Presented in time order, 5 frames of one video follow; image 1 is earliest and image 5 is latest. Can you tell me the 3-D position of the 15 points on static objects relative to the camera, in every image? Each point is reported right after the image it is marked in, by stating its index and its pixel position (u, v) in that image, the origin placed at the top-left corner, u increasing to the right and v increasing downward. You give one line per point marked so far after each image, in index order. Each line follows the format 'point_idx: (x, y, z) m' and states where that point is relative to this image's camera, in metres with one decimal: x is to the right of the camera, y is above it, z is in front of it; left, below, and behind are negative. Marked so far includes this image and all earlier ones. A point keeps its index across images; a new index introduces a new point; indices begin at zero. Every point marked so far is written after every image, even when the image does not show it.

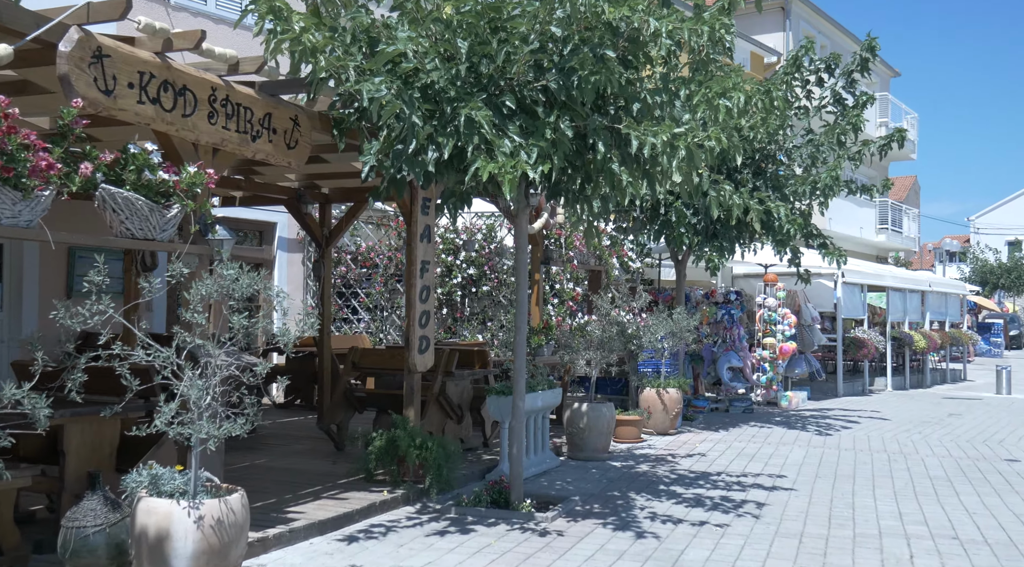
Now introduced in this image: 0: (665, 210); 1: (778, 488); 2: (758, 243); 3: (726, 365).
0: (+2.0, +1.0, +13.6) m
1: (+2.4, -1.8, +9.4) m
2: (+3.5, +0.6, +15.2) m
3: (+3.3, -1.3, +16.3) m
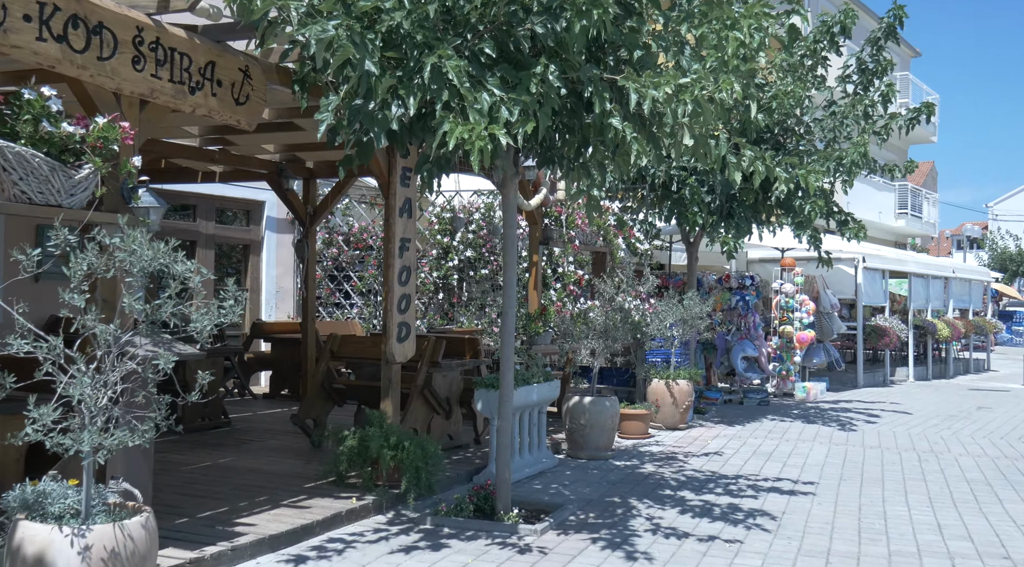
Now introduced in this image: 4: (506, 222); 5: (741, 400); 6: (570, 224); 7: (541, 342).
0: (+2.0, +1.2, +12.6) m
1: (+2.3, -1.7, +8.4) m
2: (+3.5, +0.8, +14.2) m
3: (+3.3, -1.1, +15.3) m
4: (0.0, +0.4, +7.3) m
5: (+3.4, -1.7, +15.7) m
6: (+0.6, +0.7, +11.7) m
7: (+0.3, -0.6, +10.6) m
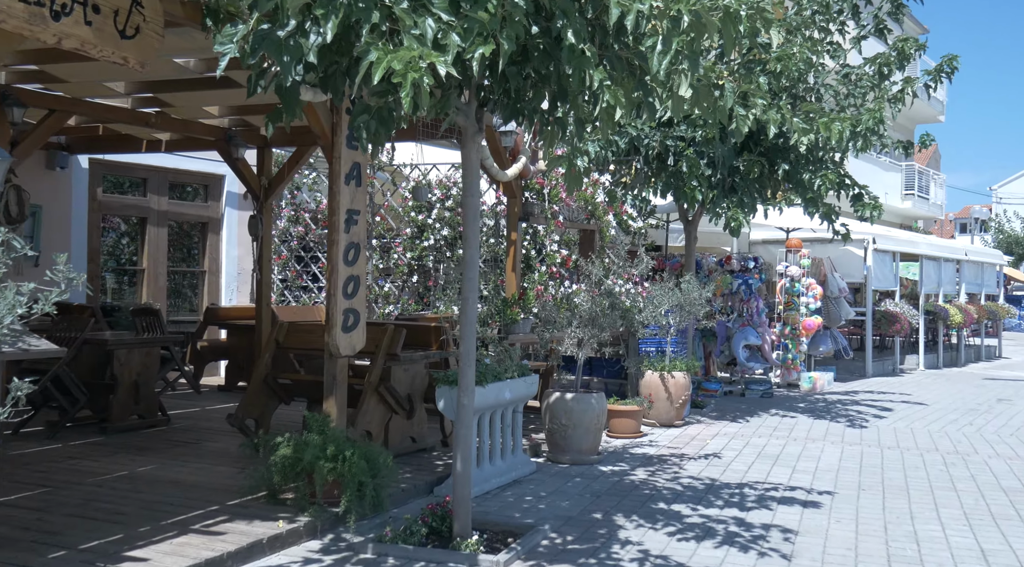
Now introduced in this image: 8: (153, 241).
0: (+1.7, +1.3, +11.4) m
1: (+2.1, -1.5, +7.3) m
2: (+3.3, +1.0, +12.9) m
3: (+3.1, -0.8, +14.2) m
4: (-0.3, +0.6, +6.1) m
5: (+3.2, -1.5, +14.6) m
6: (+0.4, +0.9, +10.5) m
7: (+0.1, -0.4, +9.4) m
8: (-4.4, +0.5, +12.9) m
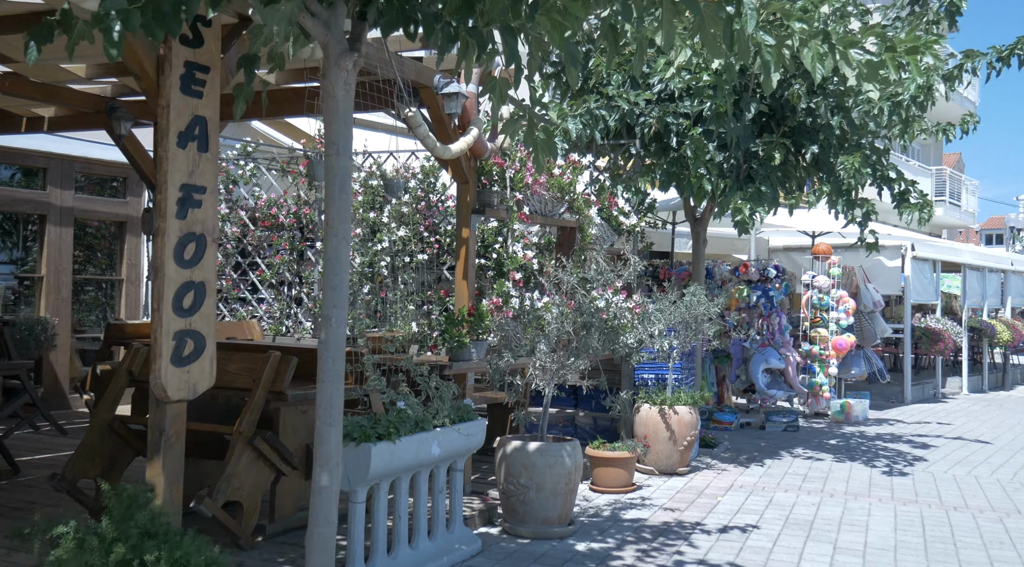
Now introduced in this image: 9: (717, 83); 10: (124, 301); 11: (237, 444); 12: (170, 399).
0: (+1.4, +1.2, +9.1) m
1: (+1.7, -1.6, +5.0) m
2: (+3.0, +0.9, +10.7) m
3: (+2.8, -0.9, +11.9) m
4: (-0.7, +0.5, +3.9) m
5: (+2.9, -1.6, +12.3) m
6: (+0.1, +0.8, +8.3) m
7: (-0.3, -0.5, +7.2) m
8: (-4.6, +0.4, +10.7) m
9: (+1.7, +1.6, +8.5) m
10: (-4.2, -0.2, +11.5) m
11: (-1.4, -0.8, +5.4) m
12: (-1.5, -0.5, +4.7) m
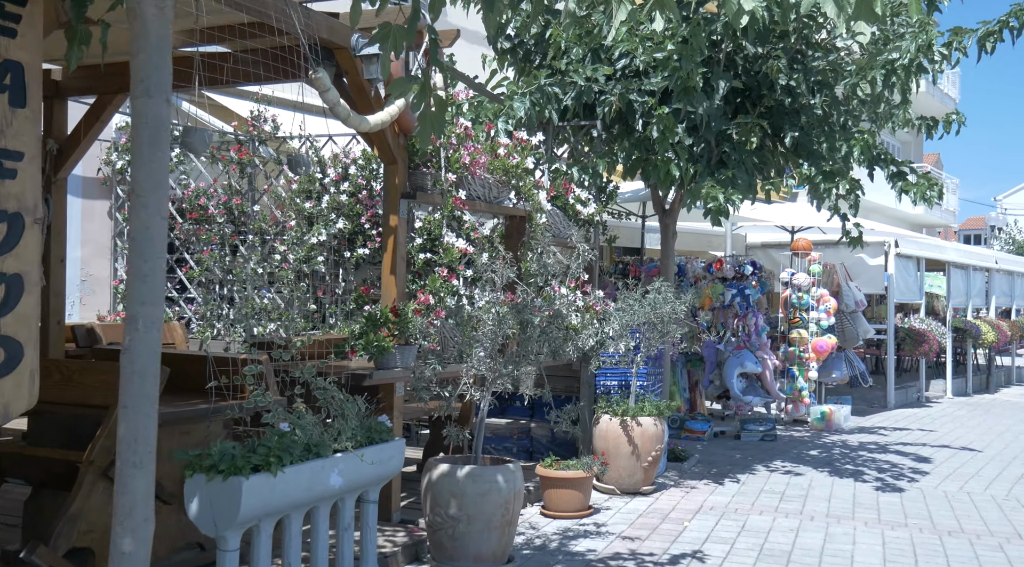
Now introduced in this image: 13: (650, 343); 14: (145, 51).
0: (+1.0, +1.3, +8.2) m
1: (+1.3, -1.6, +4.0) m
2: (+2.5, +0.9, +9.8) m
3: (+2.3, -0.9, +10.9) m
4: (-1.0, +0.5, +2.9) m
5: (+2.4, -1.6, +11.3) m
6: (-0.3, +0.8, +7.3) m
7: (-0.6, -0.5, +6.2) m
8: (-5.1, +0.4, +9.6) m
9: (+1.2, +1.6, +7.6) m
10: (-4.7, -0.2, +10.4) m
11: (-1.8, -0.8, +4.4) m
12: (-1.8, -0.5, +3.6) m
13: (+1.0, -0.5, +7.9) m
14: (-1.0, +0.6, +2.9) m
